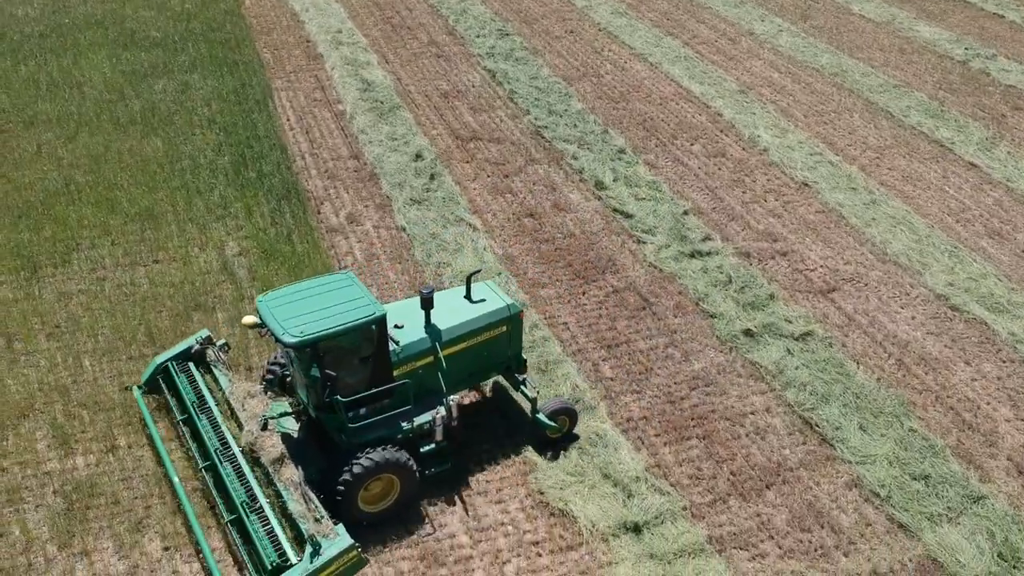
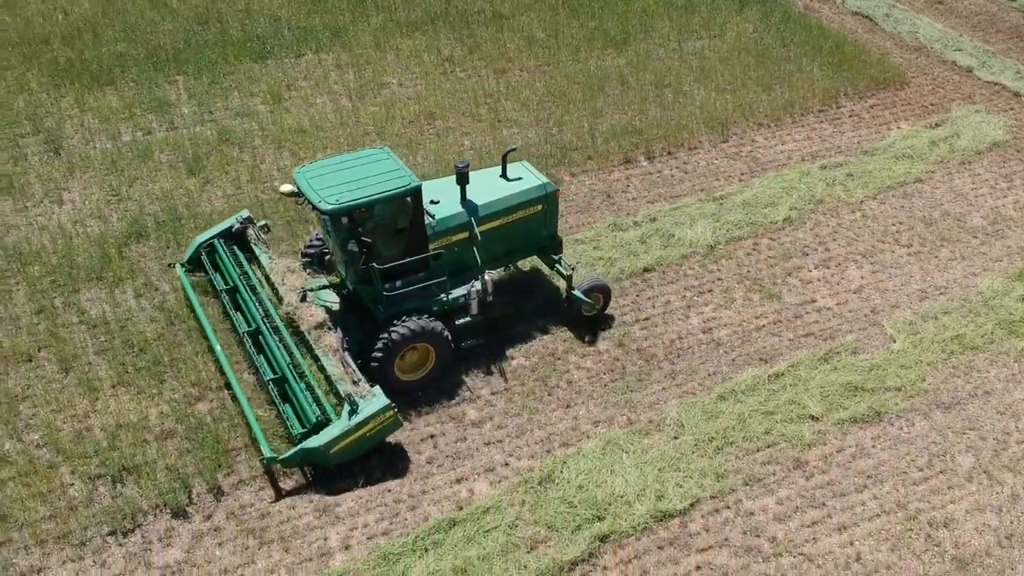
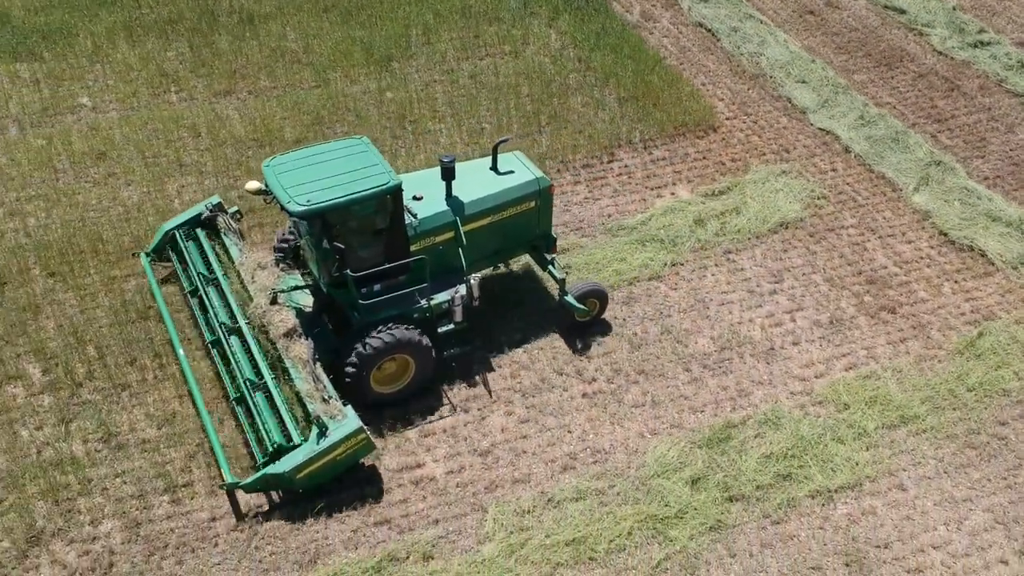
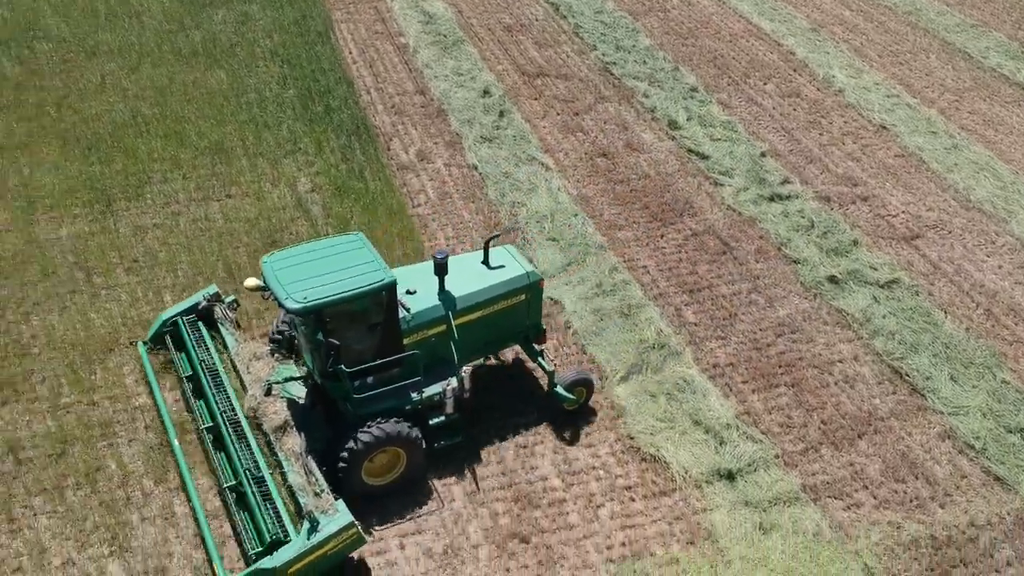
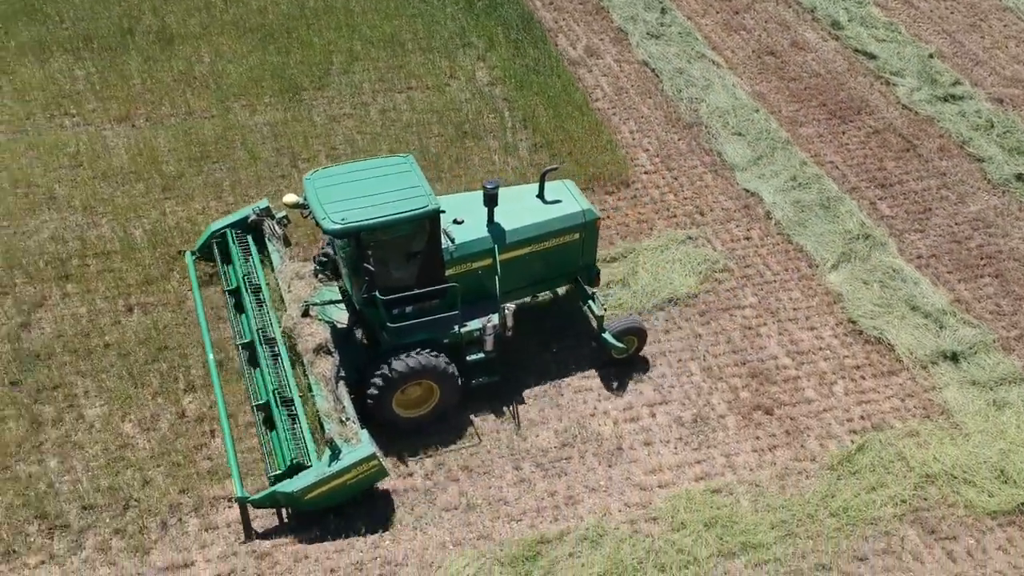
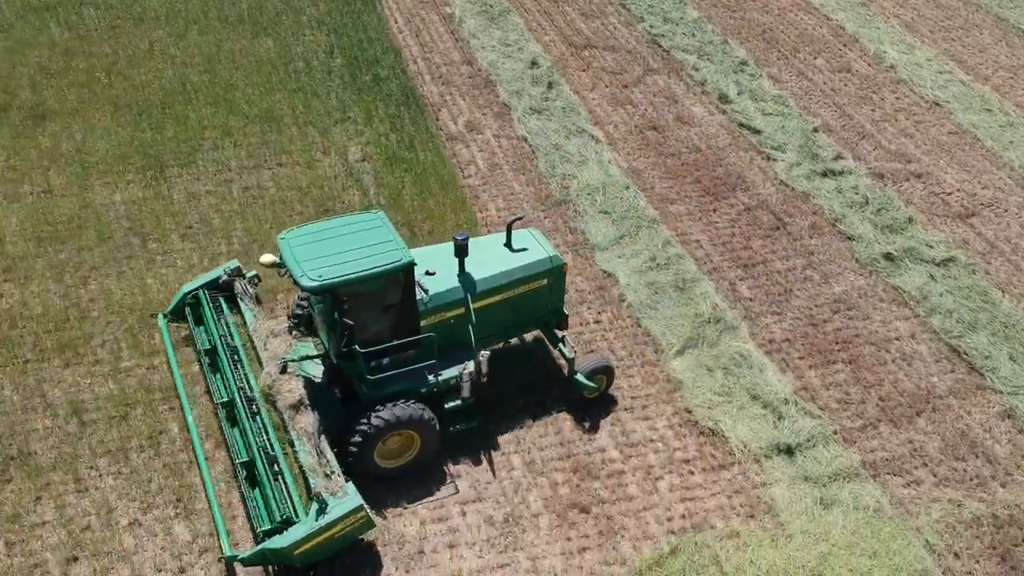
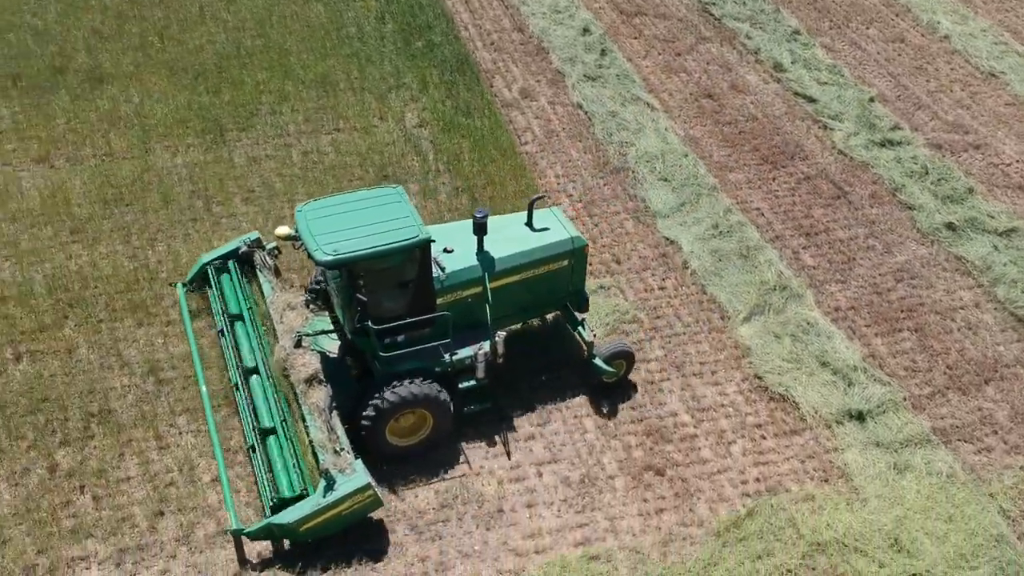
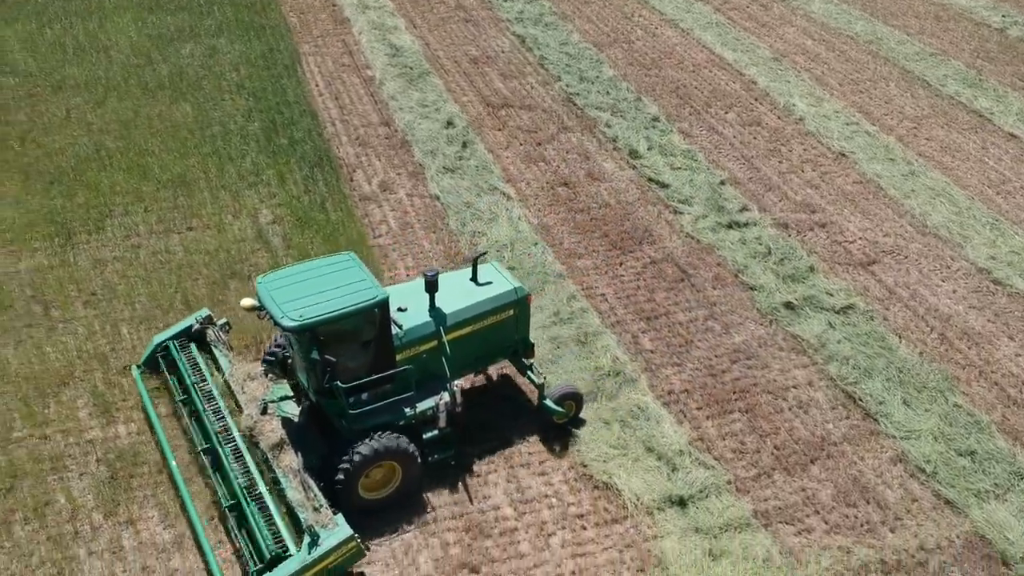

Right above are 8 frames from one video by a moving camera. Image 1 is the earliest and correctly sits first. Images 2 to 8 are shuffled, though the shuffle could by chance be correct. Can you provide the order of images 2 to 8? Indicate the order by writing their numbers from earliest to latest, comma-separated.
8, 4, 6, 7, 5, 3, 2
